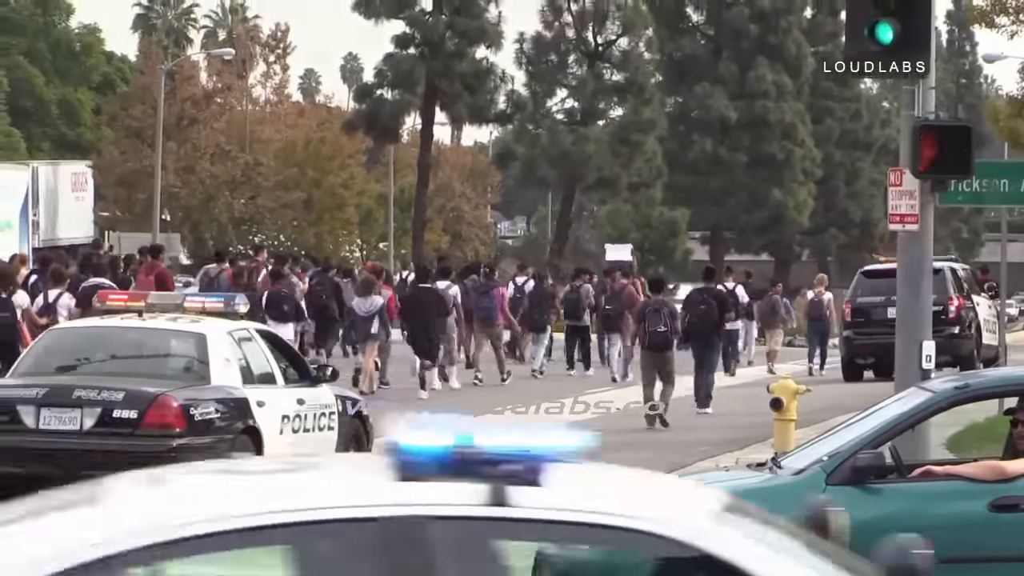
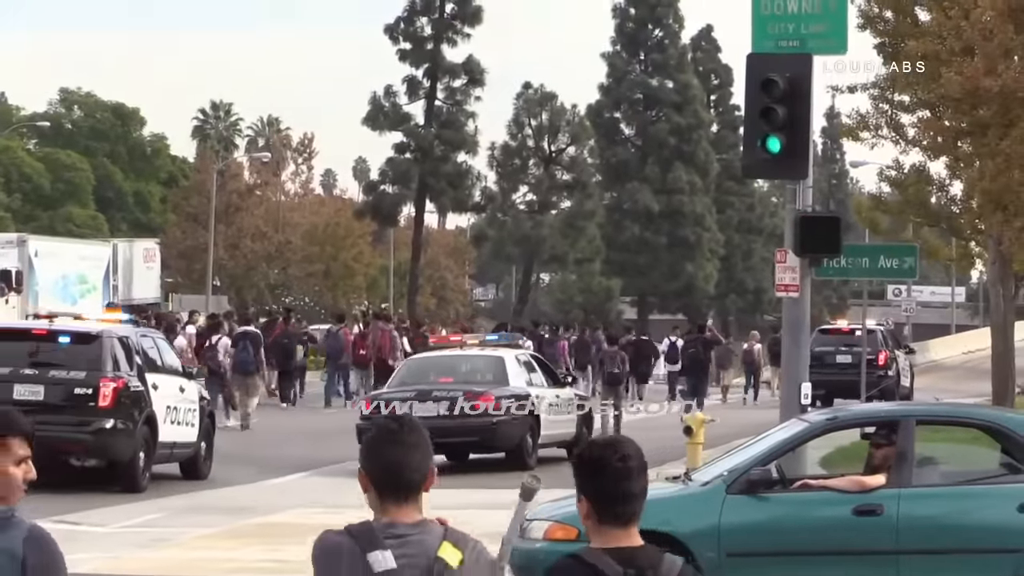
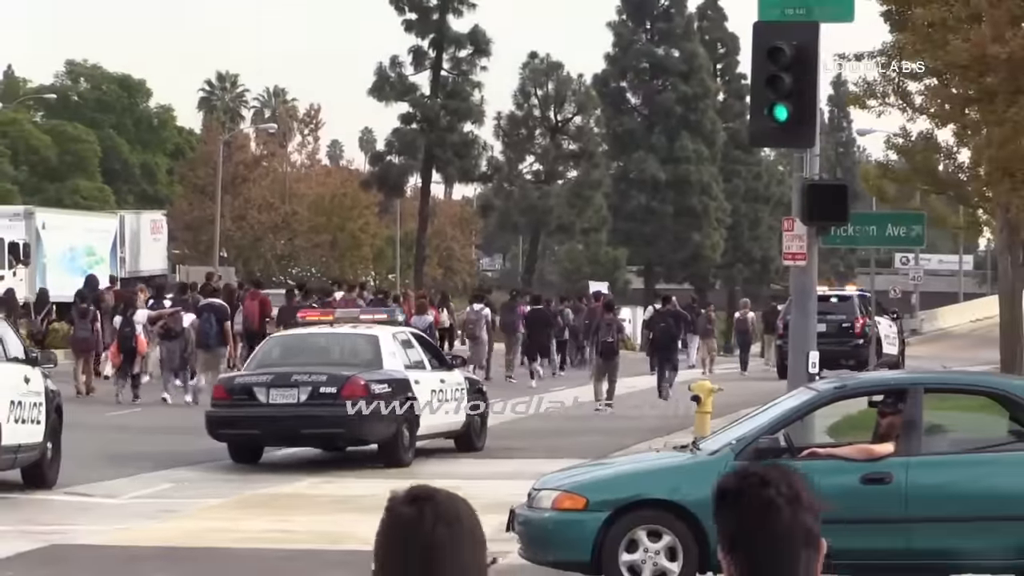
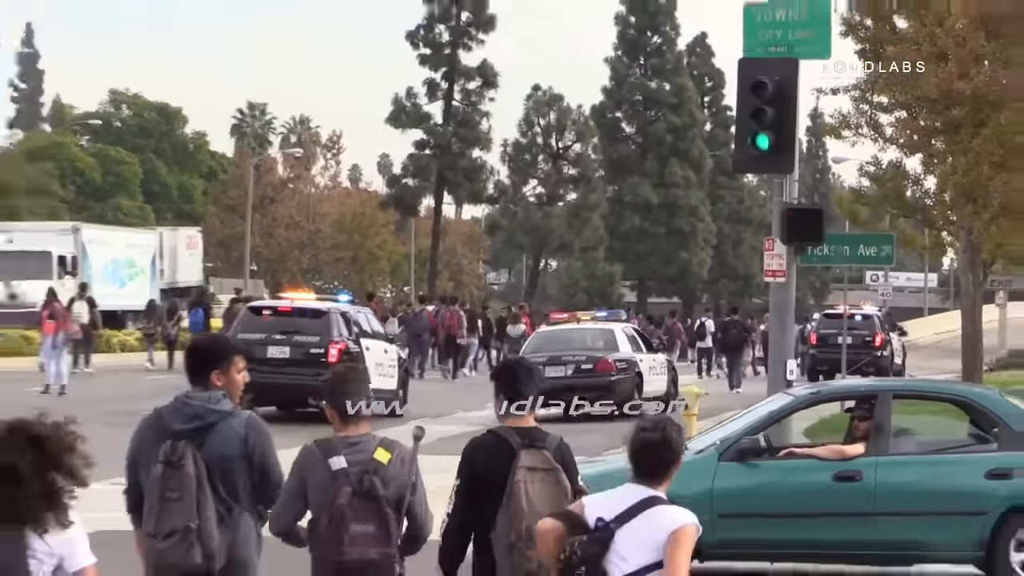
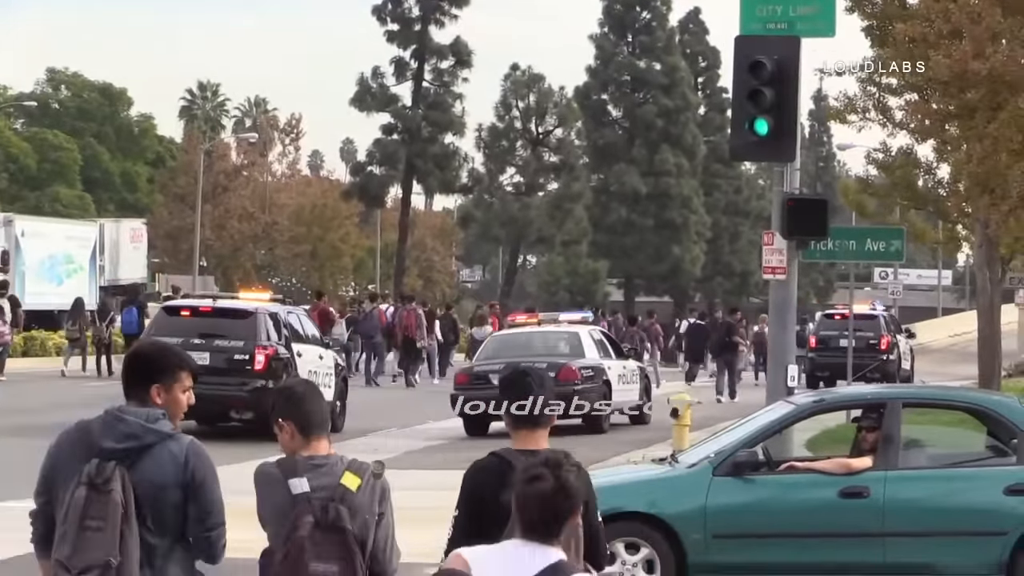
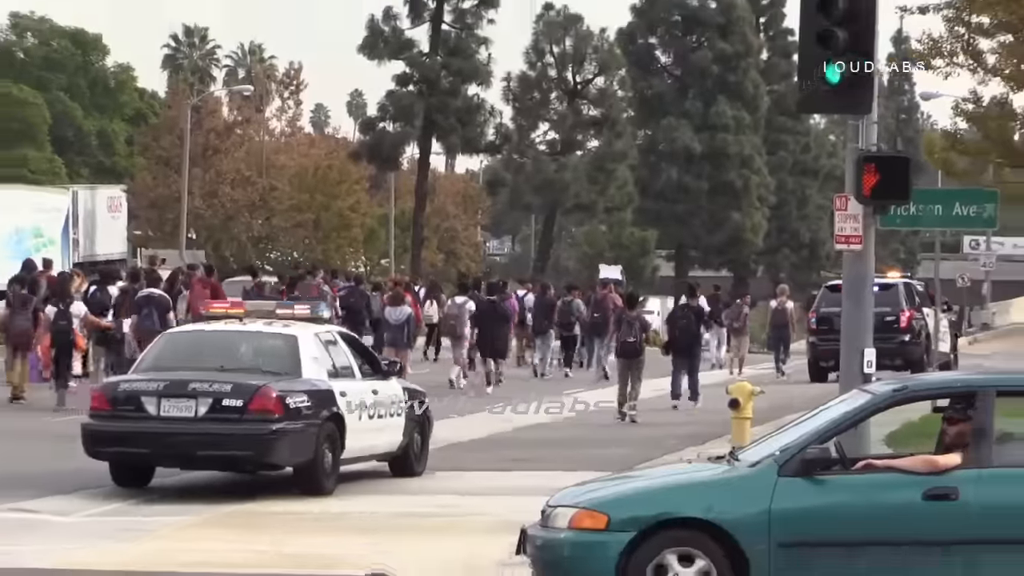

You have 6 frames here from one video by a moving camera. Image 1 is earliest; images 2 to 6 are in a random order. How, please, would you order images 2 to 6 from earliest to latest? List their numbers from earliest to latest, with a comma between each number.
6, 3, 2, 5, 4
